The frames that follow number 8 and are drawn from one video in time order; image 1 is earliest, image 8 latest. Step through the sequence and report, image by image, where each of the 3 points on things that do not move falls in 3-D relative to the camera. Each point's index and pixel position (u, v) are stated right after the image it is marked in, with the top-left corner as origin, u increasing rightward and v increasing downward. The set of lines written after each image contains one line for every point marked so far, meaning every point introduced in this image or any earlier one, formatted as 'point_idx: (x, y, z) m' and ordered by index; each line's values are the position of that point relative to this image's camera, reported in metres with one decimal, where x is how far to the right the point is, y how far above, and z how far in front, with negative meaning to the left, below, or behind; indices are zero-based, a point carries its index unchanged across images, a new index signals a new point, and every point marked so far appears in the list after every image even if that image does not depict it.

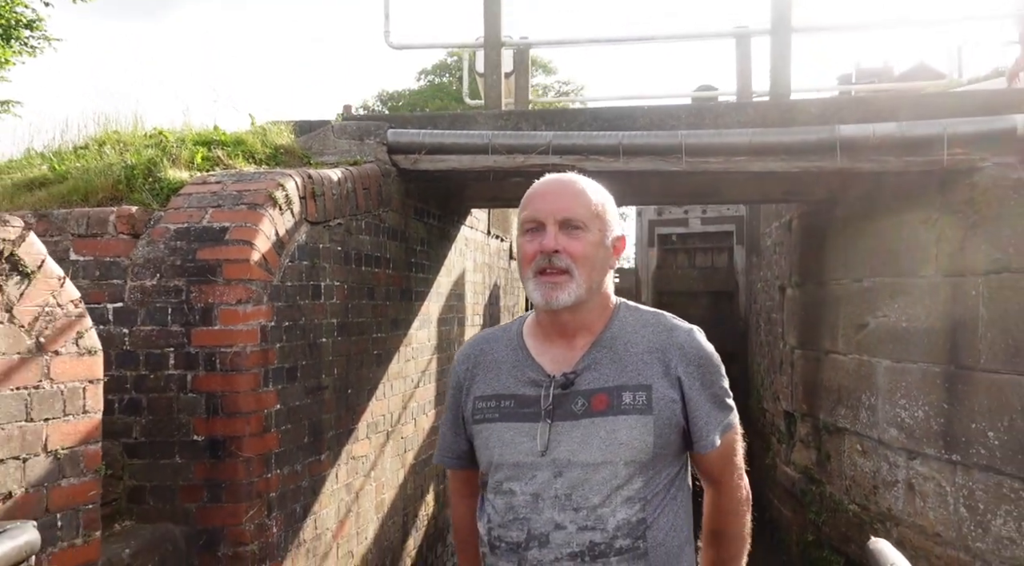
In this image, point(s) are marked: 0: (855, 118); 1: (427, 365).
0: (+2.1, +1.0, +4.3) m
1: (-0.6, -0.6, +5.4) m
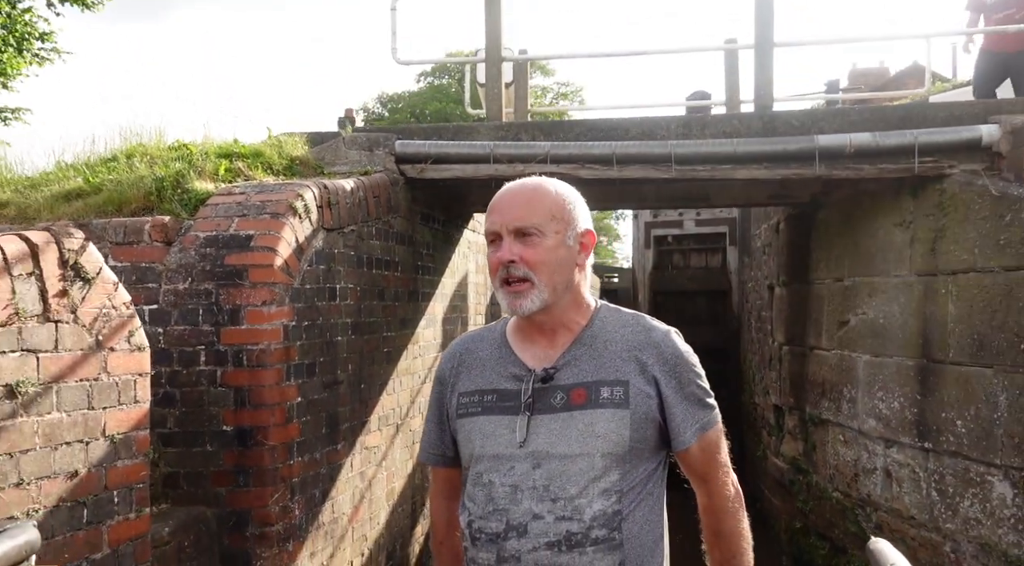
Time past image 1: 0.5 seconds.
0: (+2.1, +1.0, +4.6) m
1: (-0.6, -0.6, +5.7) m
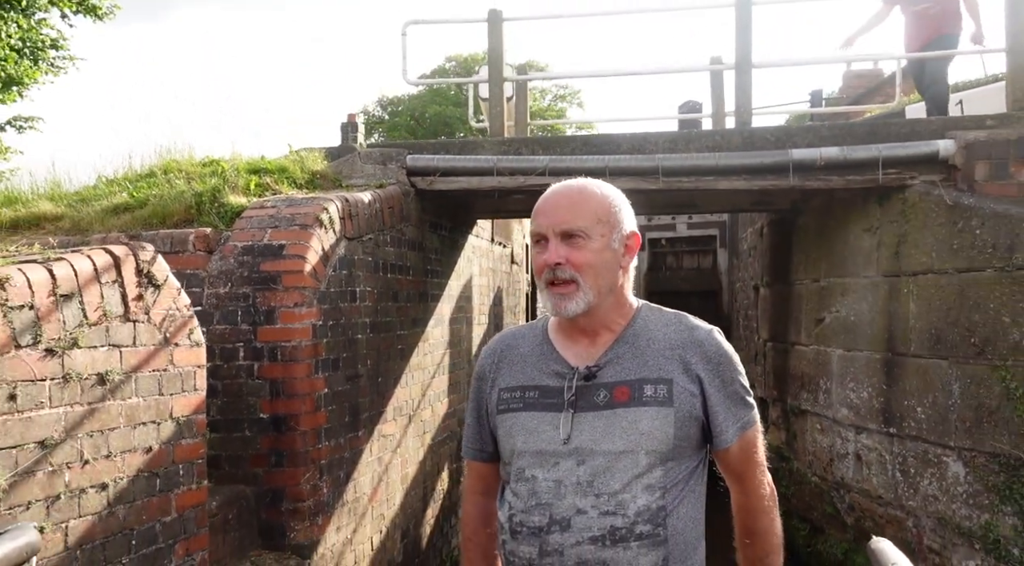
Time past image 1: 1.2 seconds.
0: (+2.1, +1.0, +5.0) m
1: (-0.6, -0.6, +6.1) m
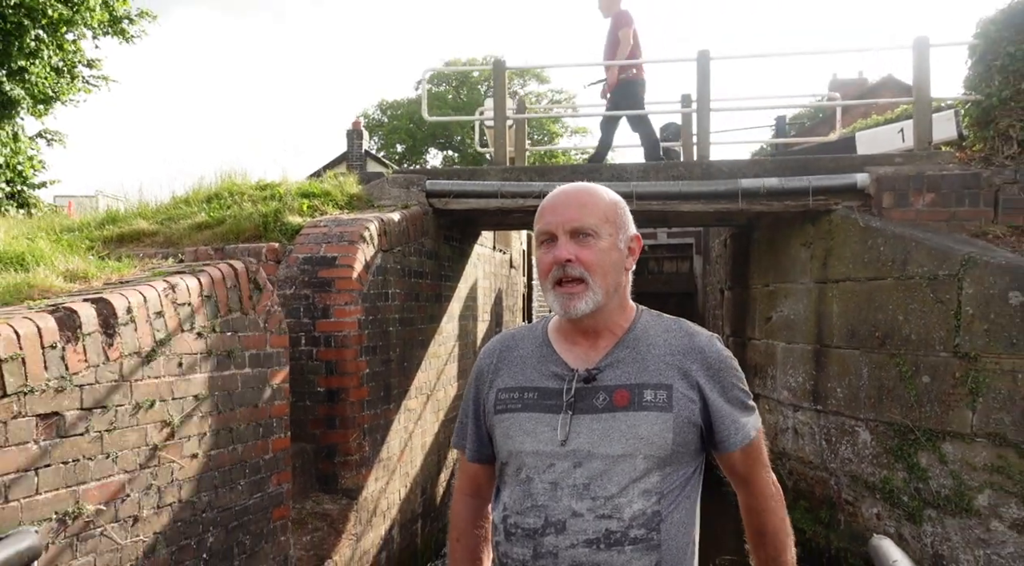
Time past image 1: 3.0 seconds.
0: (+2.1, +1.0, +6.2) m
1: (-0.6, -0.7, +7.2) m
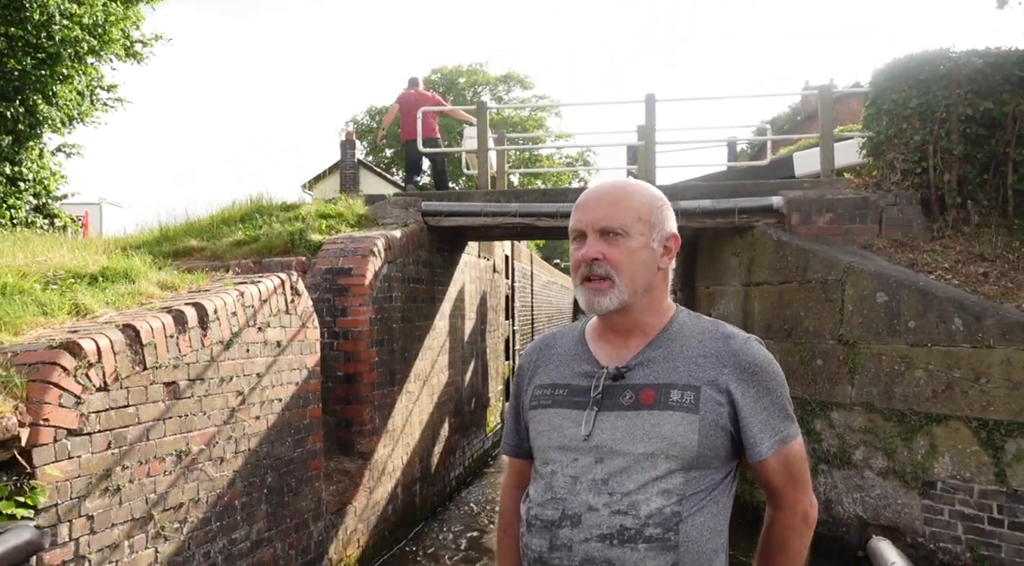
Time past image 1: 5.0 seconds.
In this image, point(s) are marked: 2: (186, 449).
0: (+1.9, +0.9, +7.5) m
1: (-0.8, -0.7, +8.5) m
2: (-1.9, -1.0, +4.1) m
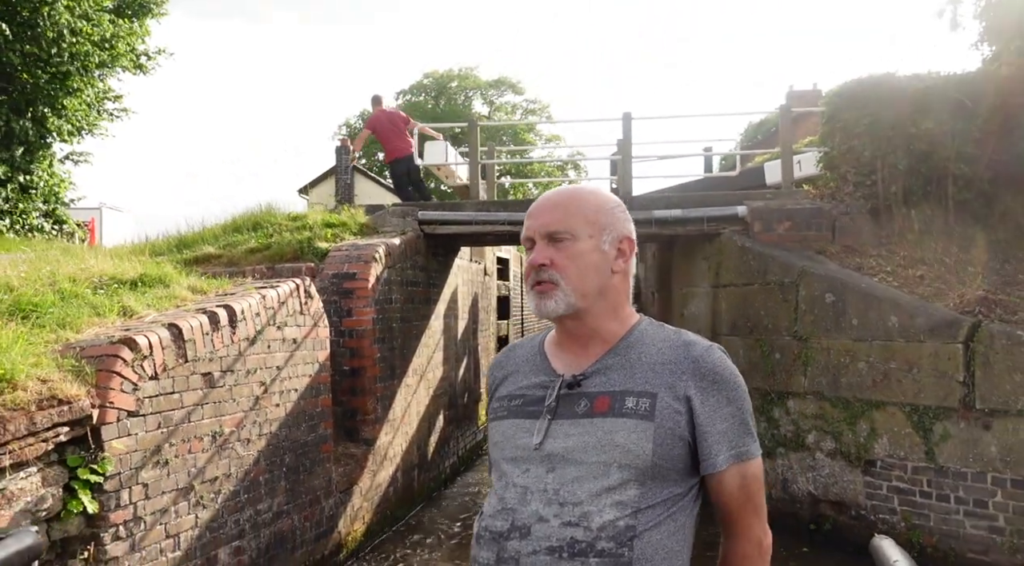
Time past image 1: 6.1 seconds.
0: (+1.8, +0.9, +8.2) m
1: (-1.0, -0.8, +9.2) m
2: (-2.0, -1.0, +4.8) m
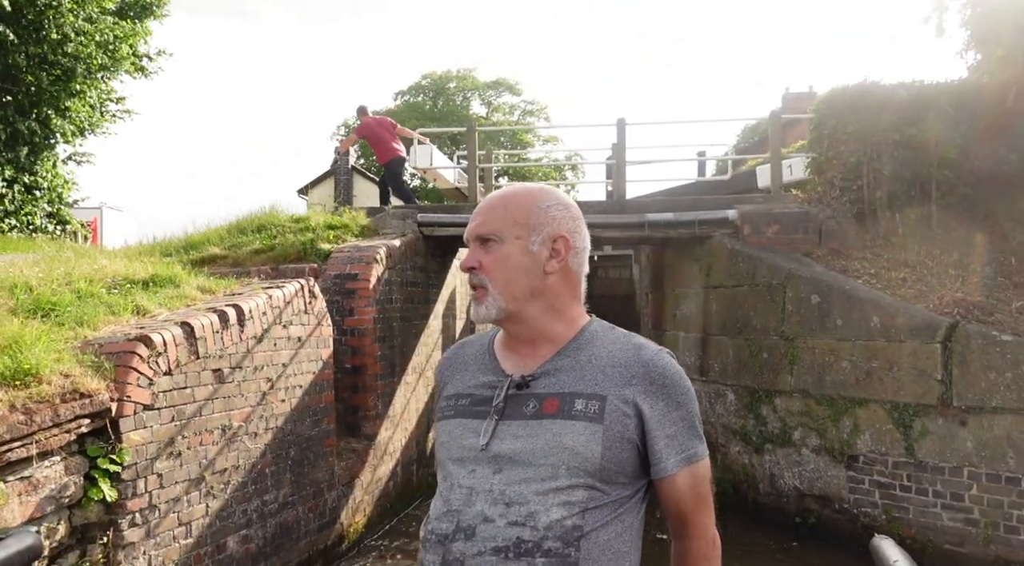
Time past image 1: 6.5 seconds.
0: (+1.8, +0.9, +8.5) m
1: (-1.0, -0.8, +9.4) m
2: (-2.0, -1.0, +5.0) m
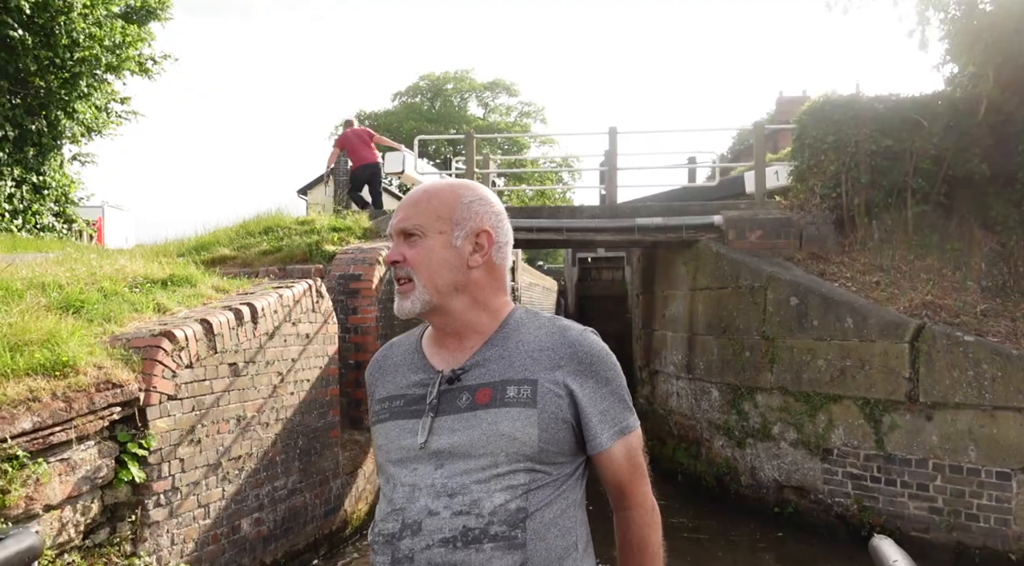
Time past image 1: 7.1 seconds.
0: (+1.7, +0.9, +8.9) m
1: (-1.1, -0.8, +9.8) m
2: (-2.1, -1.0, +5.4) m
